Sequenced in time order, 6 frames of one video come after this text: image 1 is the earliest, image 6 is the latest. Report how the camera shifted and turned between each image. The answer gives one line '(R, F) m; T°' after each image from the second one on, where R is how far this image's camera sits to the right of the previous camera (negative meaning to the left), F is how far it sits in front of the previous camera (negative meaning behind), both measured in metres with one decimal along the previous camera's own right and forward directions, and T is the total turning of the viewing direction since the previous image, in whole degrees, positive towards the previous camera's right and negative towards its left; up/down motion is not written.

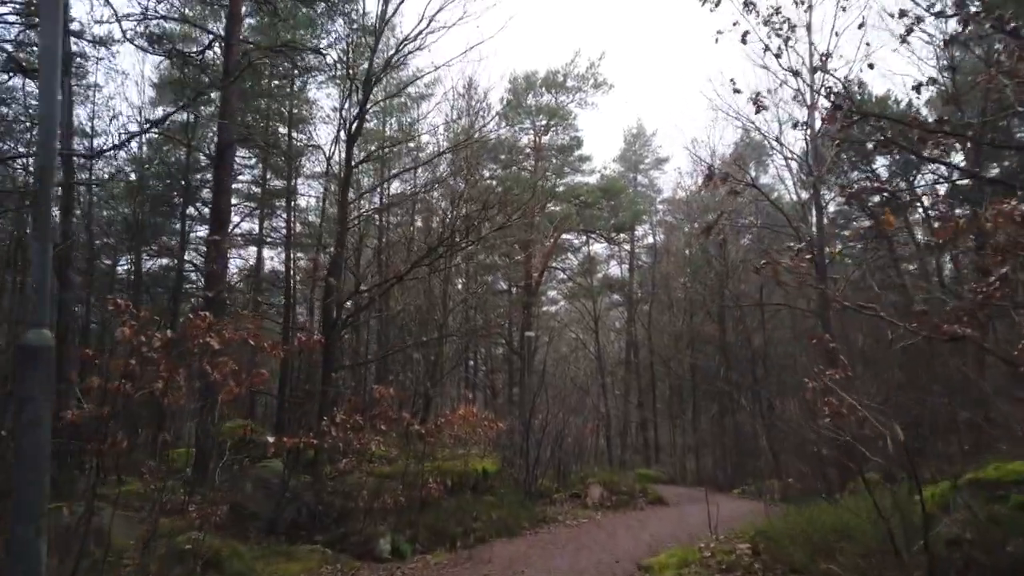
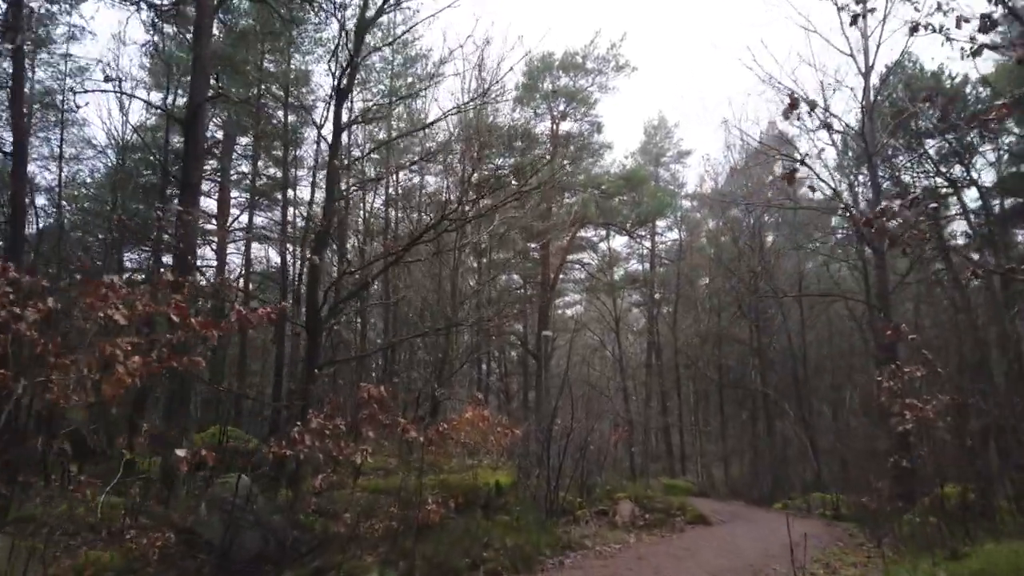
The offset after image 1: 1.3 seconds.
(0.0, +1.3) m; -1°
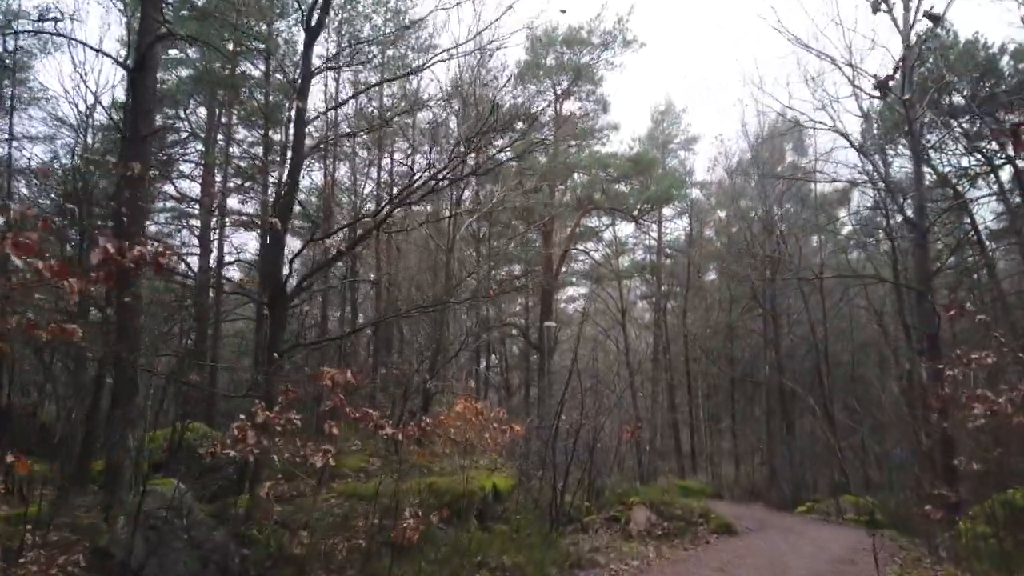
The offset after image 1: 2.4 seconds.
(0.0, +1.1) m; 0°
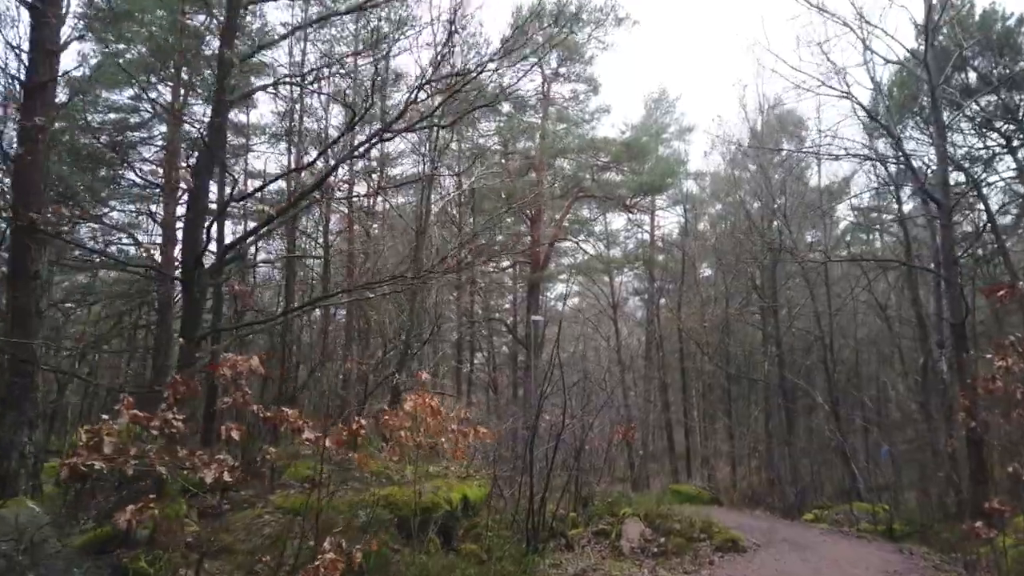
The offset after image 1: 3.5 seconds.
(+0.2, +1.0) m; +1°
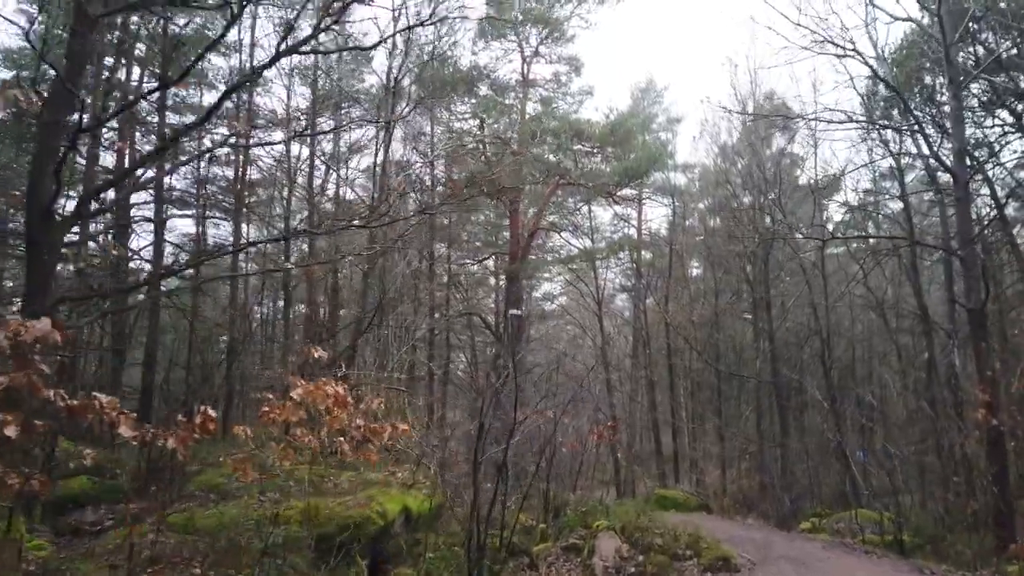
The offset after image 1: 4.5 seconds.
(+0.3, +1.0) m; +1°
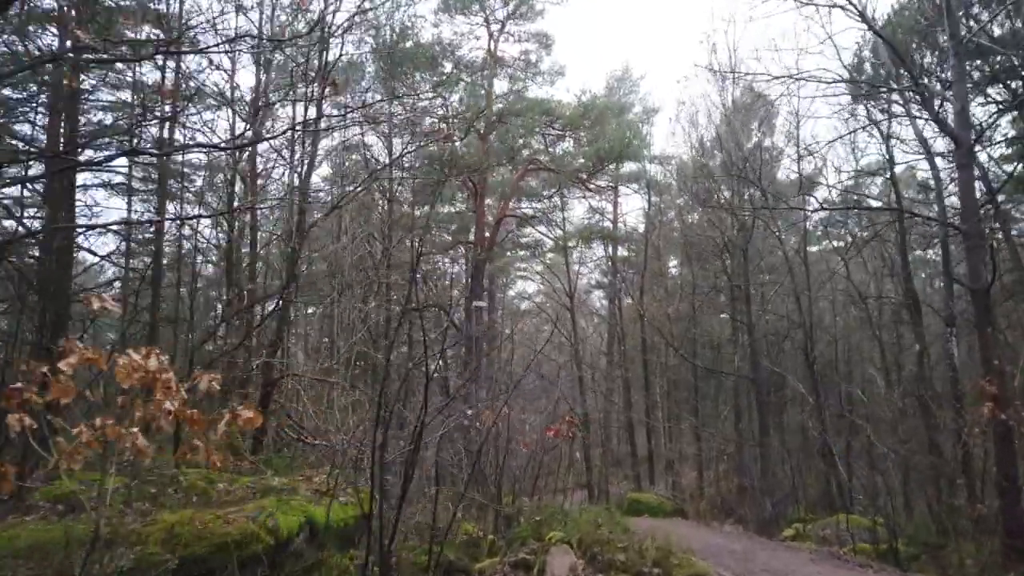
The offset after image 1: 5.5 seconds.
(+0.3, +0.9) m; +2°
